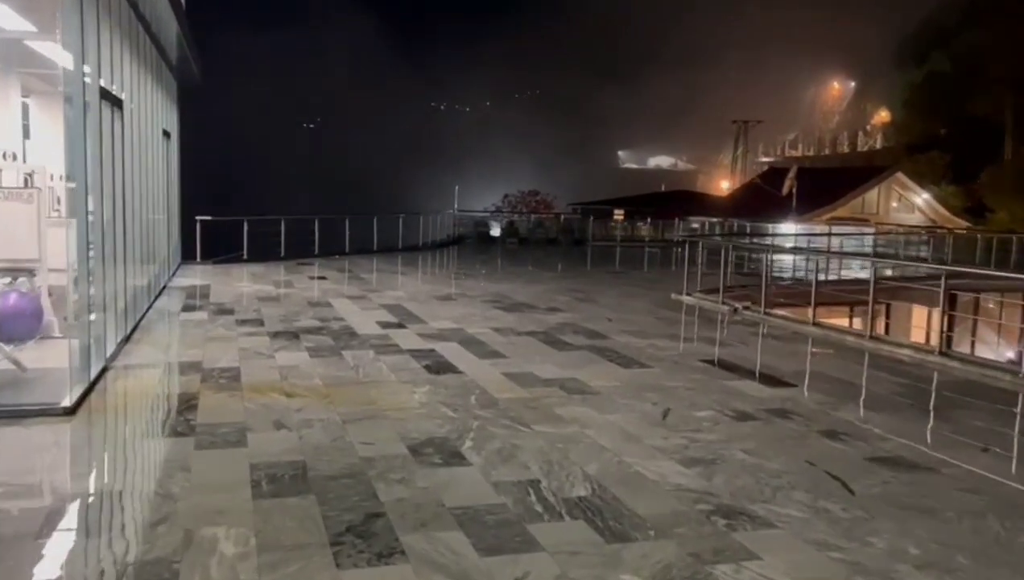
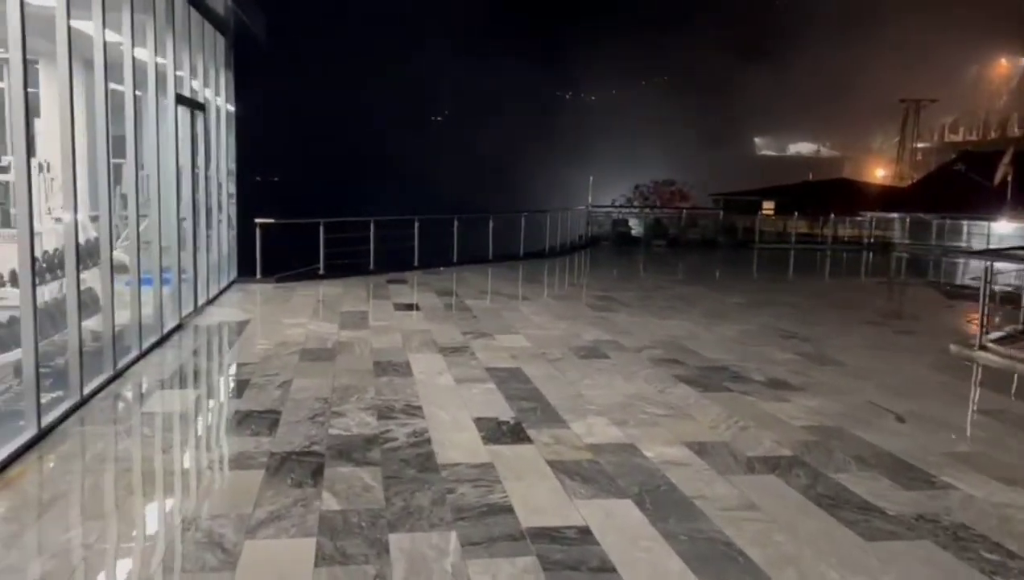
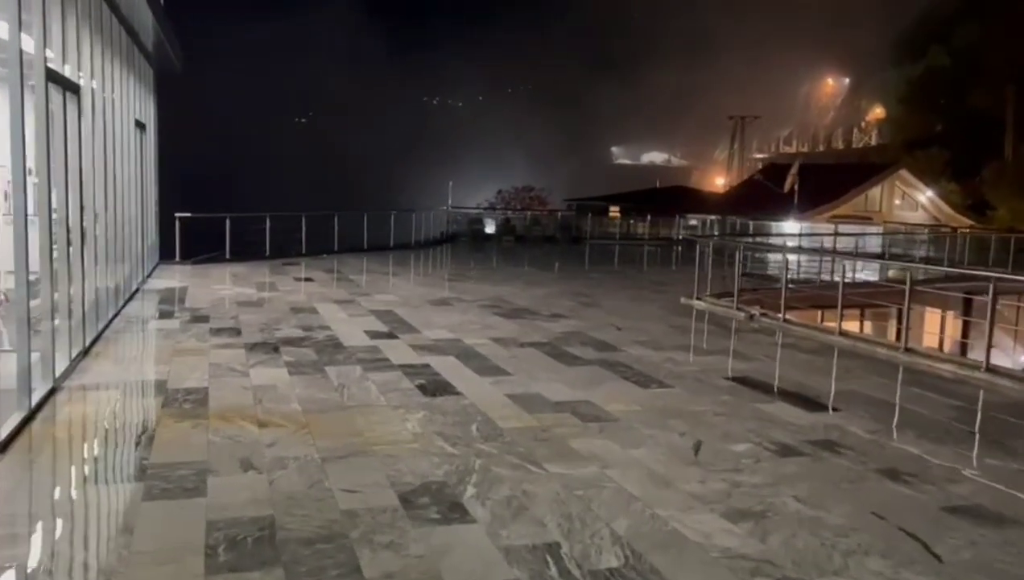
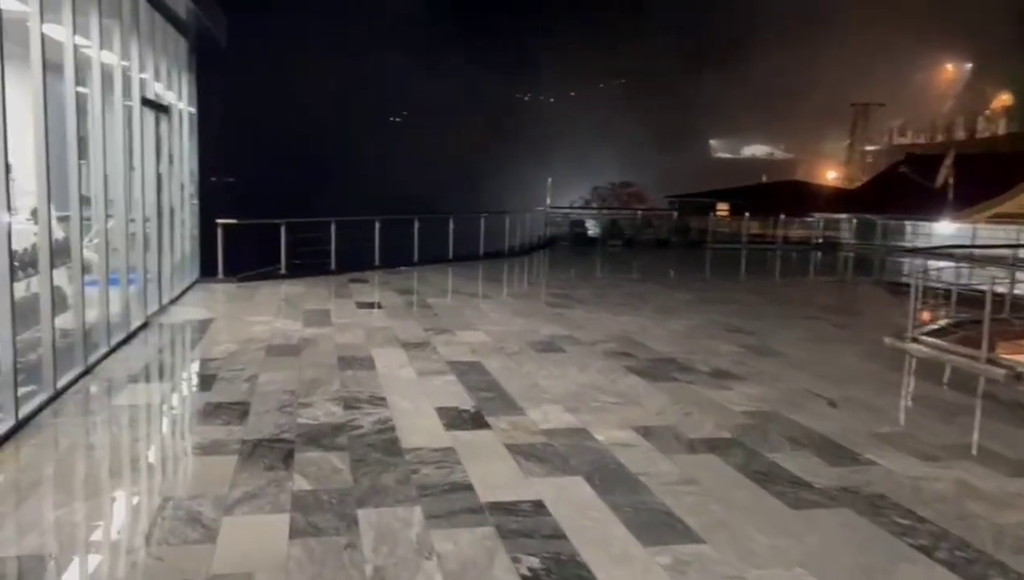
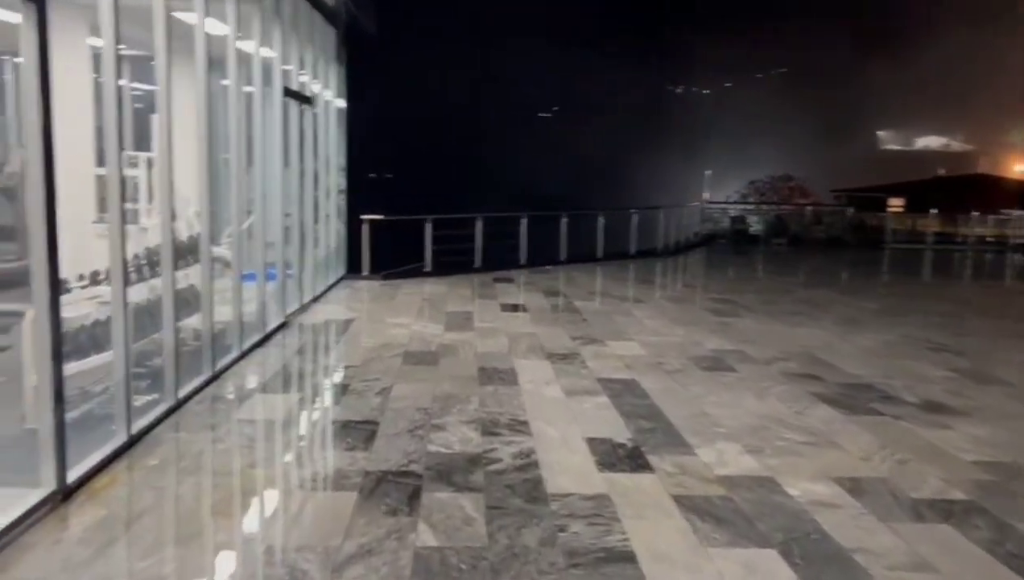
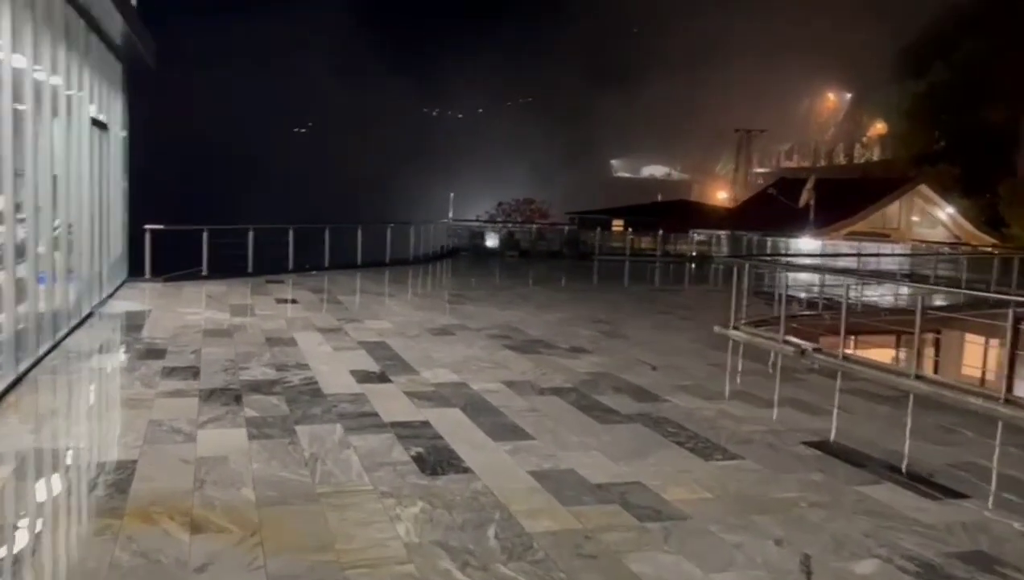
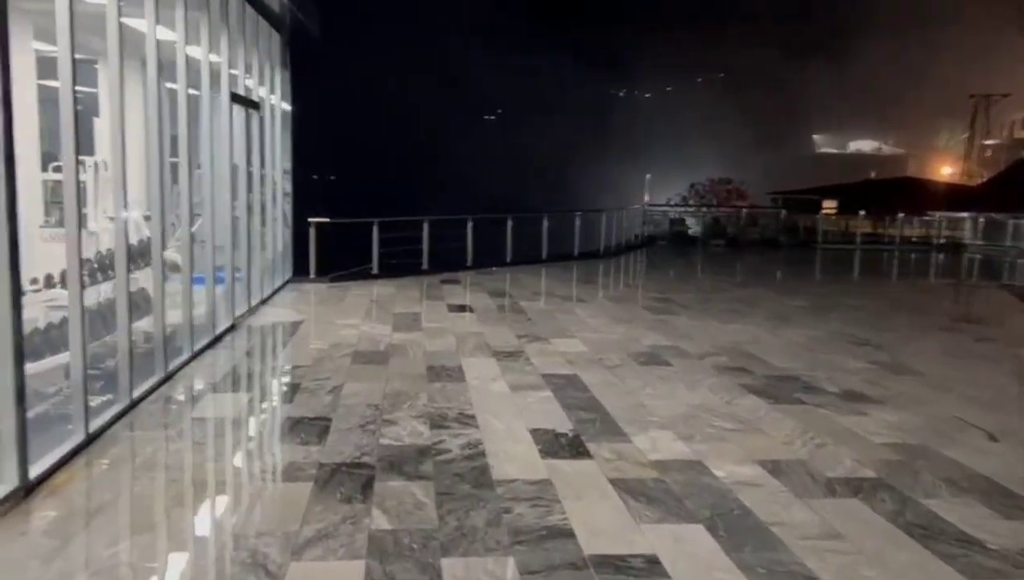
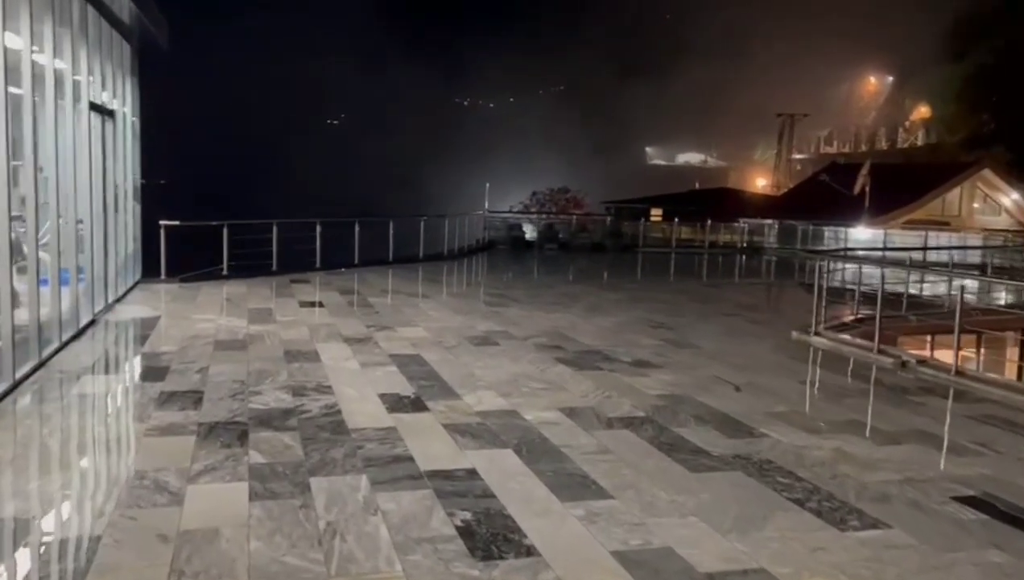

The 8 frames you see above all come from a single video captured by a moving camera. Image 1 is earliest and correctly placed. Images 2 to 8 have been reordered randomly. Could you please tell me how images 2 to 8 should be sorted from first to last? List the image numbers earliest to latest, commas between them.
3, 6, 8, 4, 2, 7, 5
